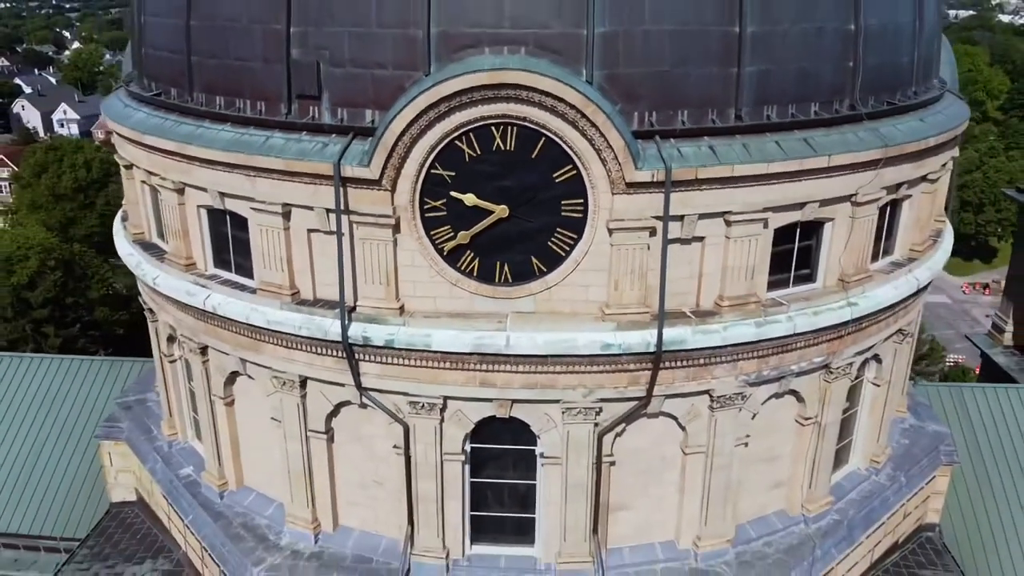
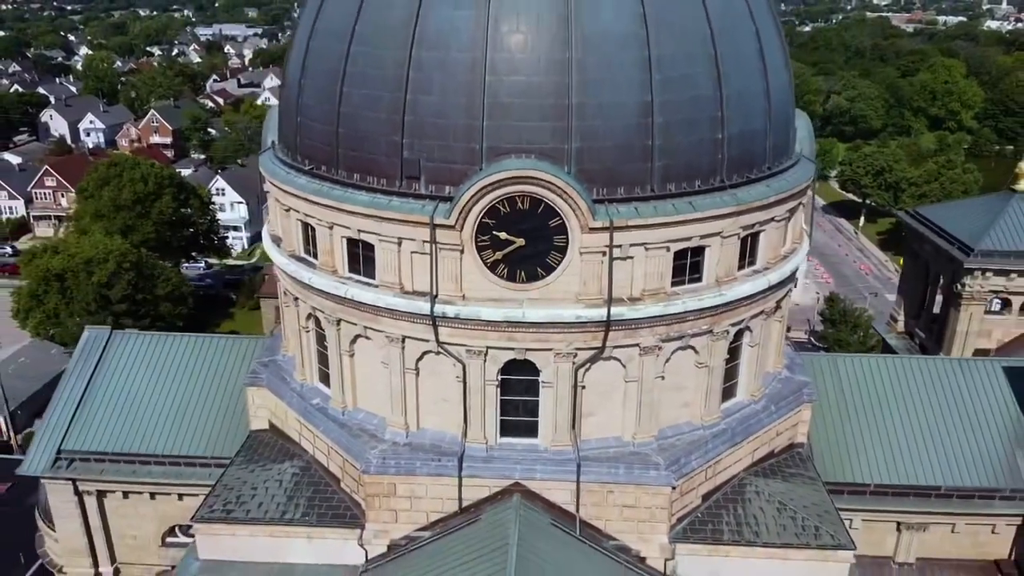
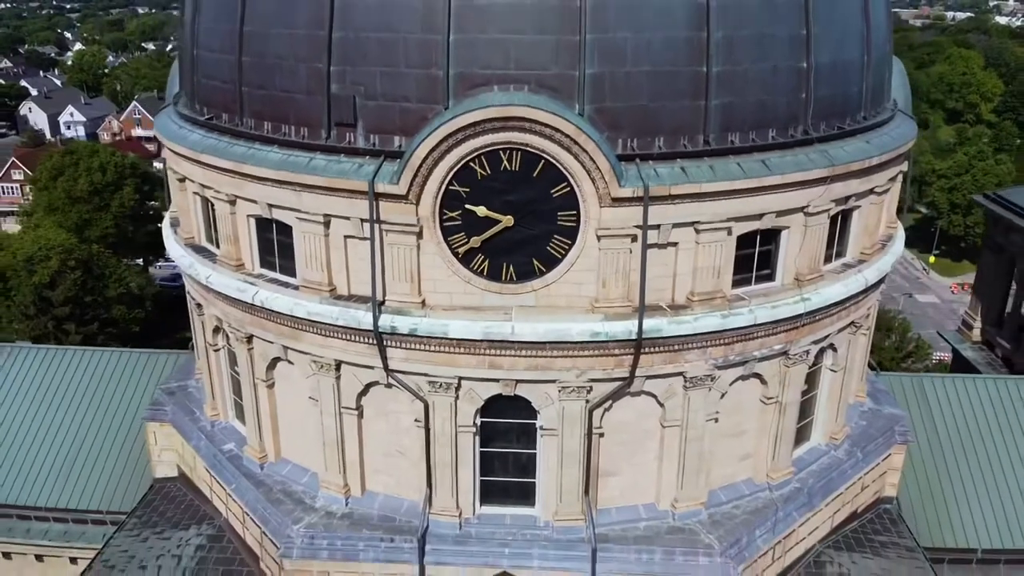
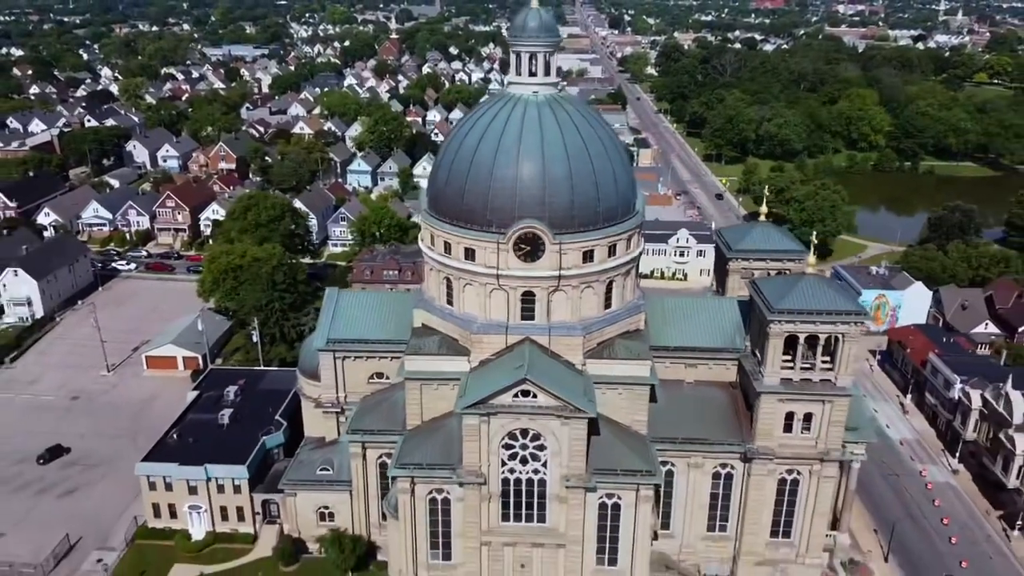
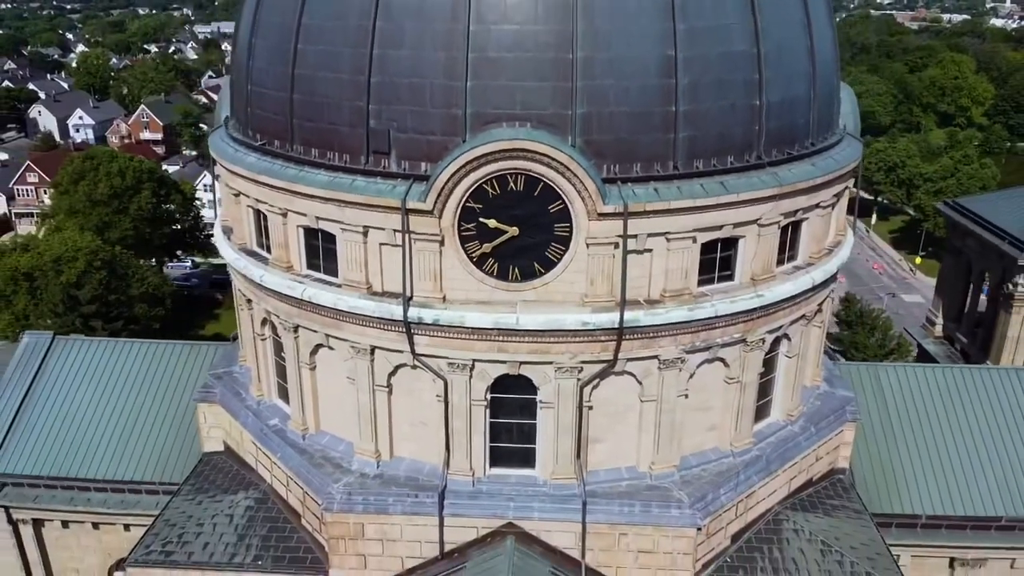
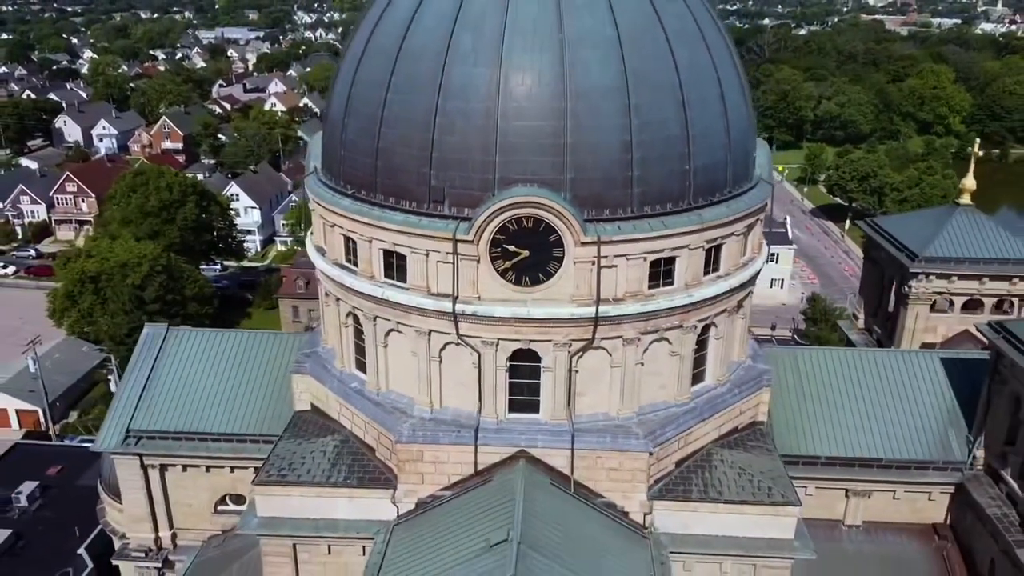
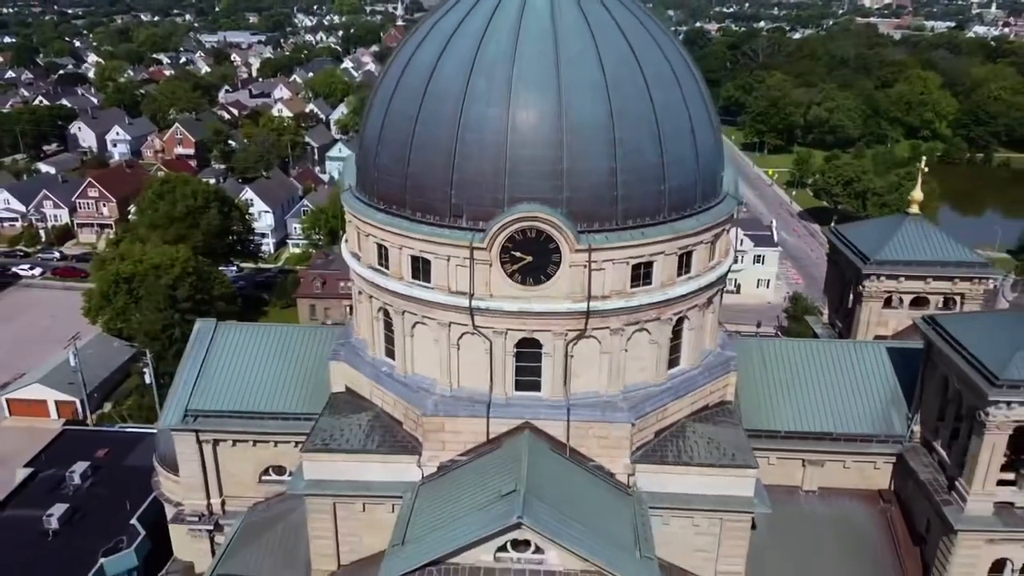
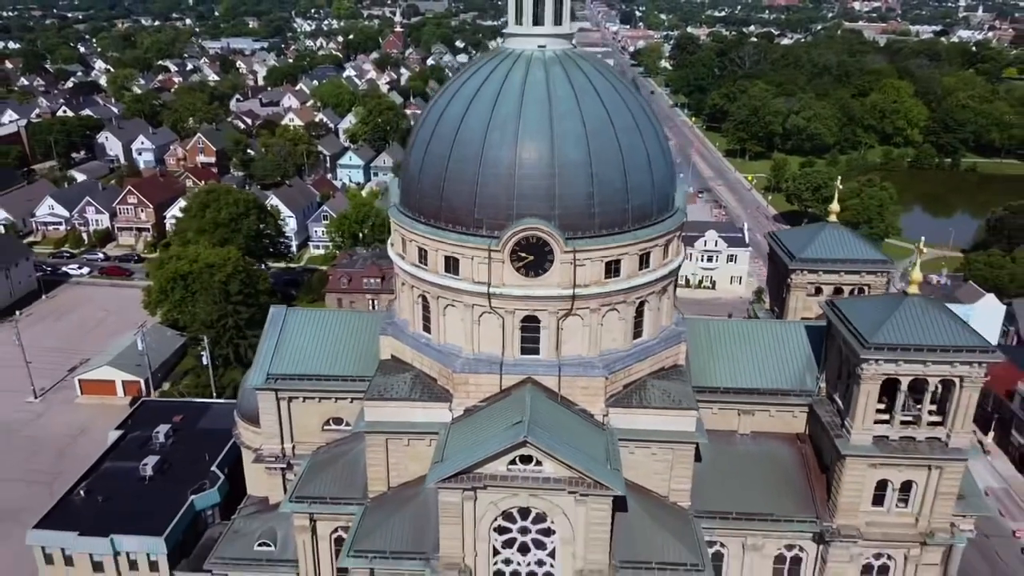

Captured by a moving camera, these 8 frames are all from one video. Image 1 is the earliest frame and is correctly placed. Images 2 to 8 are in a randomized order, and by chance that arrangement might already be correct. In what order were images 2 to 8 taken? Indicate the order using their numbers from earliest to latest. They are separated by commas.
3, 5, 2, 6, 7, 8, 4
